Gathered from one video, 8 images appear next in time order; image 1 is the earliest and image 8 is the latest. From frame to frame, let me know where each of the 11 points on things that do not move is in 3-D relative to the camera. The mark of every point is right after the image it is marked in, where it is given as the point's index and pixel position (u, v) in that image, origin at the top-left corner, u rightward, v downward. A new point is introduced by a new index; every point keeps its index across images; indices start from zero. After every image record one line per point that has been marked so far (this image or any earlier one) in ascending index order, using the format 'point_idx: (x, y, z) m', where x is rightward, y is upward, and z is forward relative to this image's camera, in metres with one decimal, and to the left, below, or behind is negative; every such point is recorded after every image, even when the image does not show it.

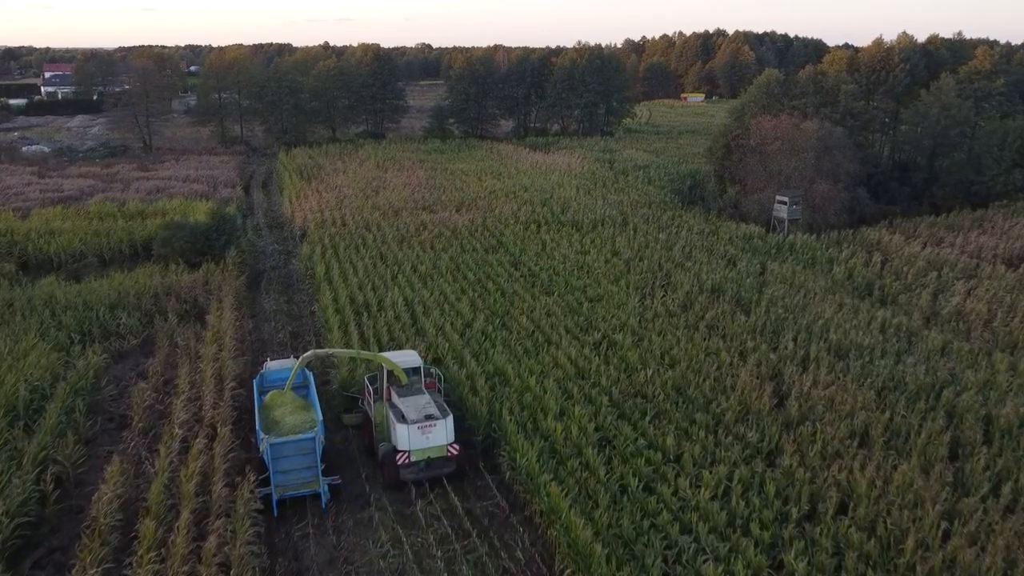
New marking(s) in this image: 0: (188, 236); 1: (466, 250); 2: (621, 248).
0: (-7.0, +1.1, +17.7) m
1: (-1.0, +0.8, +17.4) m
2: (+2.3, +0.8, +17.1) m
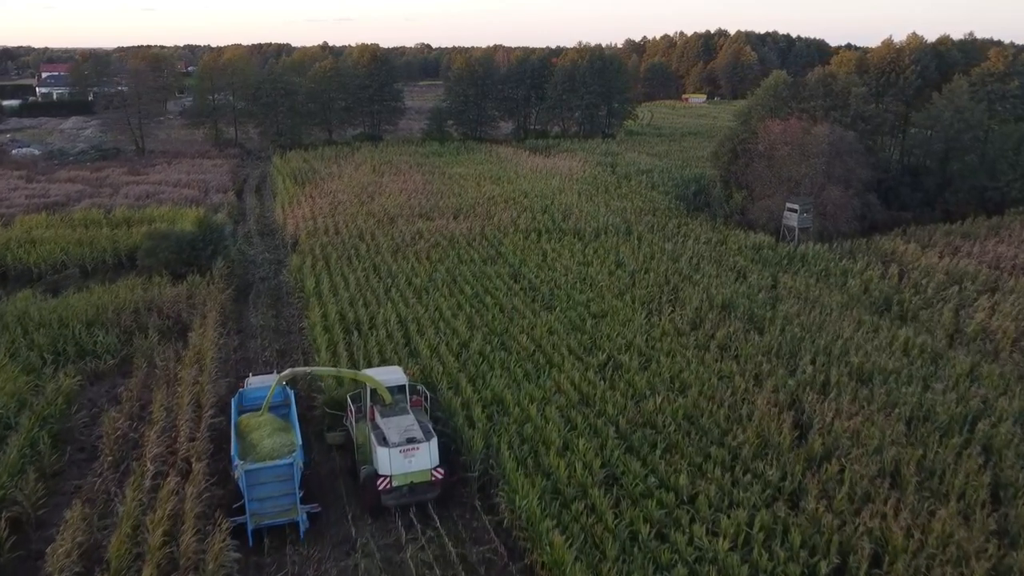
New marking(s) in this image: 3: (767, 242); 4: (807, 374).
0: (-7.0, +0.9, +16.9) m
1: (-1.0, +0.5, +16.6) m
2: (+2.3, +0.6, +16.4) m
3: (+5.5, +1.0, +17.7) m
4: (+3.8, -1.1, +10.5) m
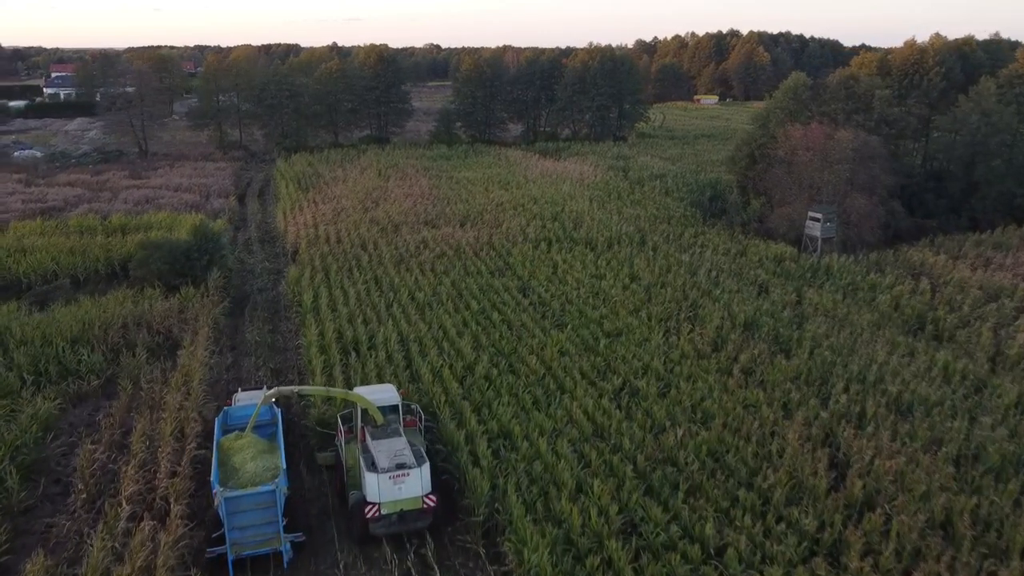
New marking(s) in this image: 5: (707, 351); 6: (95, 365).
0: (-6.8, +0.6, +16.2) m
1: (-0.8, +0.3, +15.9) m
2: (+2.4, +0.3, +15.5) m
3: (+5.7, +0.7, +16.9) m
4: (+3.9, -1.4, +9.7) m
5: (+2.8, -0.9, +11.7) m
6: (-6.2, -1.1, +12.2) m
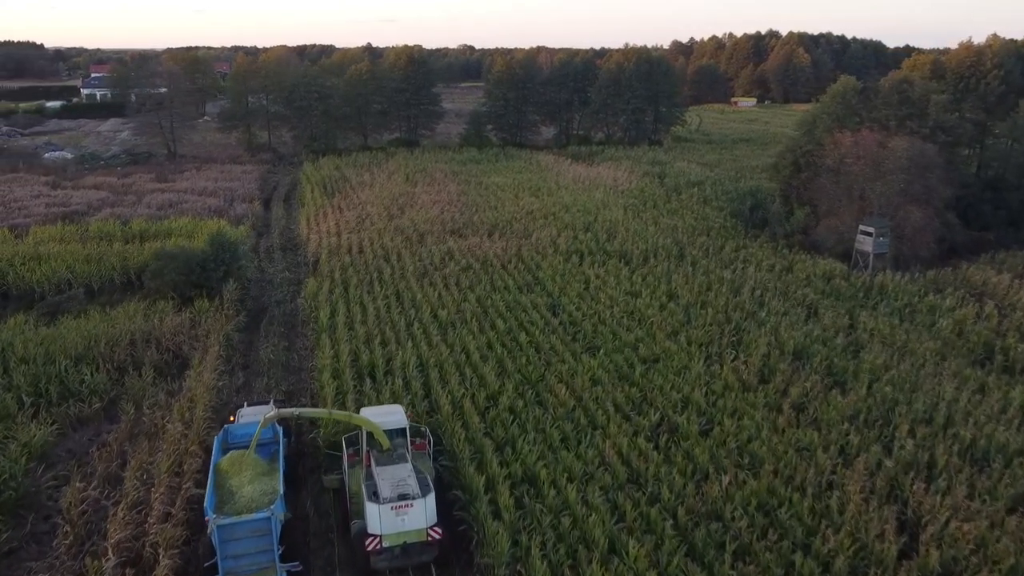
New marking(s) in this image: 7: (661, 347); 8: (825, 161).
0: (-6.3, +0.4, +15.5) m
1: (-0.3, 0.0, +15.0) m
2: (+3.0, 0.0, +14.5) m
3: (+6.3, +0.3, +15.7) m
4: (+4.2, -1.7, +8.6) m
5: (+3.2, -1.3, +10.7) m
6: (-5.8, -1.4, +11.6) m
7: (+2.2, -0.9, +12.0) m
8: (+7.6, +3.1, +19.8) m
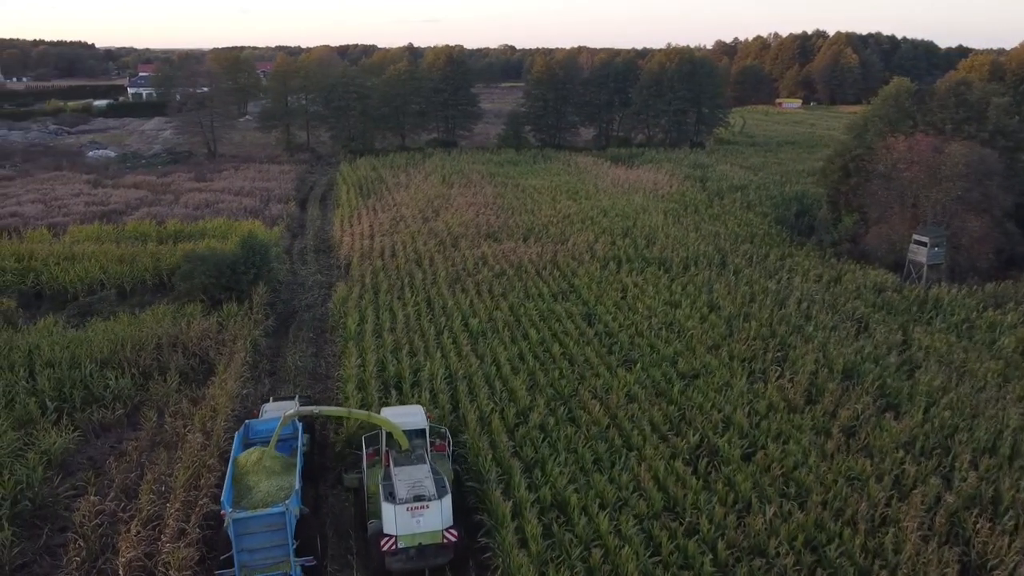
0: (-5.6, +0.4, +15.3) m
1: (+0.3, -0.2, +14.5) m
2: (+3.5, -0.2, +13.9) m
3: (+6.9, +0.1, +15.0) m
4: (+4.4, -1.9, +8.0) m
5: (+3.5, -1.4, +10.1) m
6: (-5.4, -1.4, +11.3) m
7: (+2.6, -1.0, +11.5) m
8: (+8.4, +2.8, +18.9) m
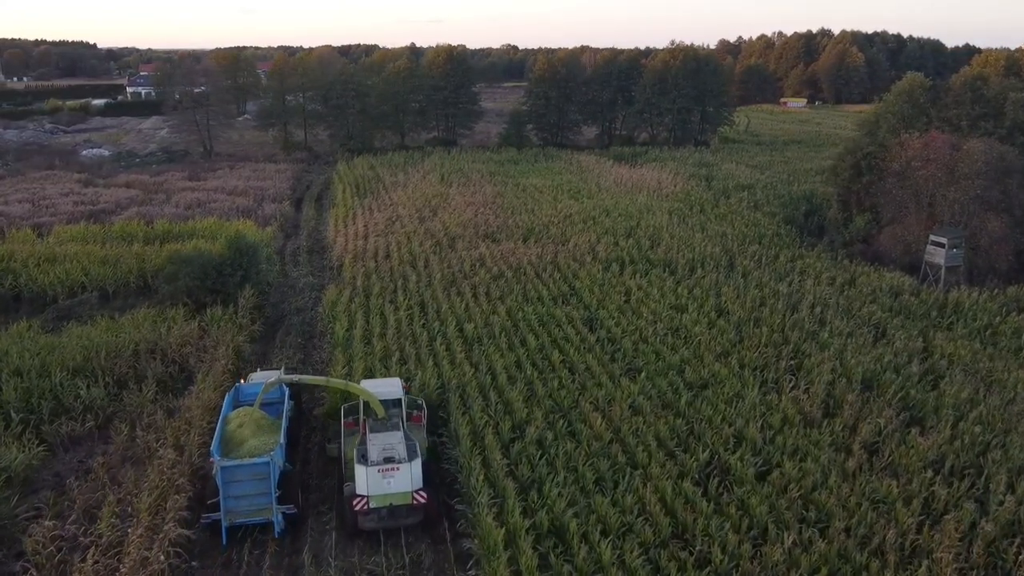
0: (-5.6, +0.3, +14.7) m
1: (+0.3, -0.2, +13.8) m
2: (+3.5, -0.3, +13.2) m
3: (+6.9, +0.1, +14.2) m
4: (+4.4, -2.0, +7.3) m
5: (+3.5, -1.5, +9.4) m
6: (-5.4, -1.5, +10.7) m
7: (+2.6, -1.1, +10.8) m
8: (+8.4, +2.8, +18.2) m
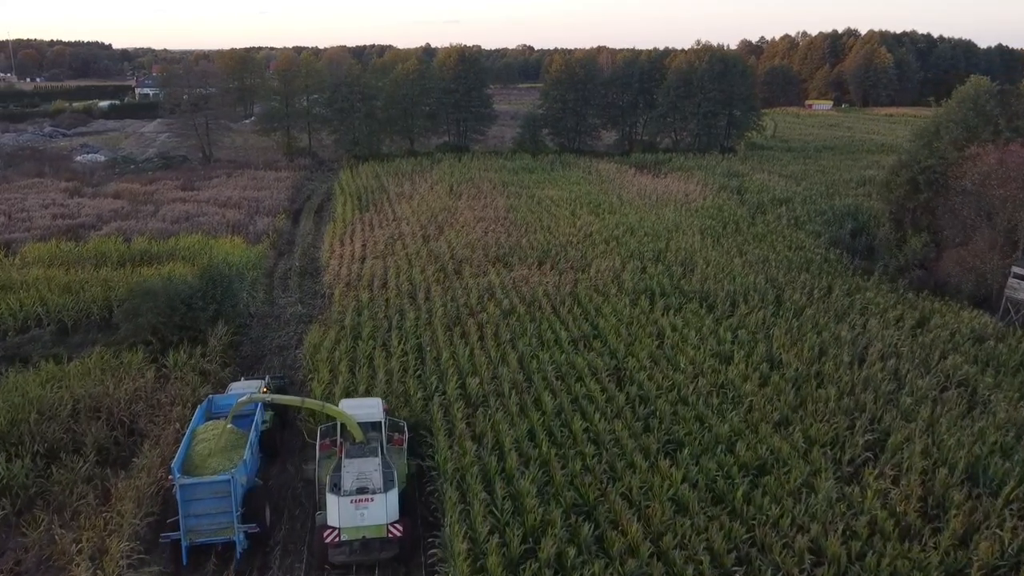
0: (-5.4, -0.3, +12.7) m
1: (+0.5, -0.8, +11.8) m
2: (+3.7, -0.9, +11.1) m
3: (+7.1, -0.6, +12.1) m
4: (+4.5, -2.6, +5.2) m
5: (+3.6, -2.1, +7.3) m
6: (-5.3, -2.1, +8.7) m
7: (+2.7, -1.7, +8.7) m
8: (+8.7, +2.1, +16.0) m
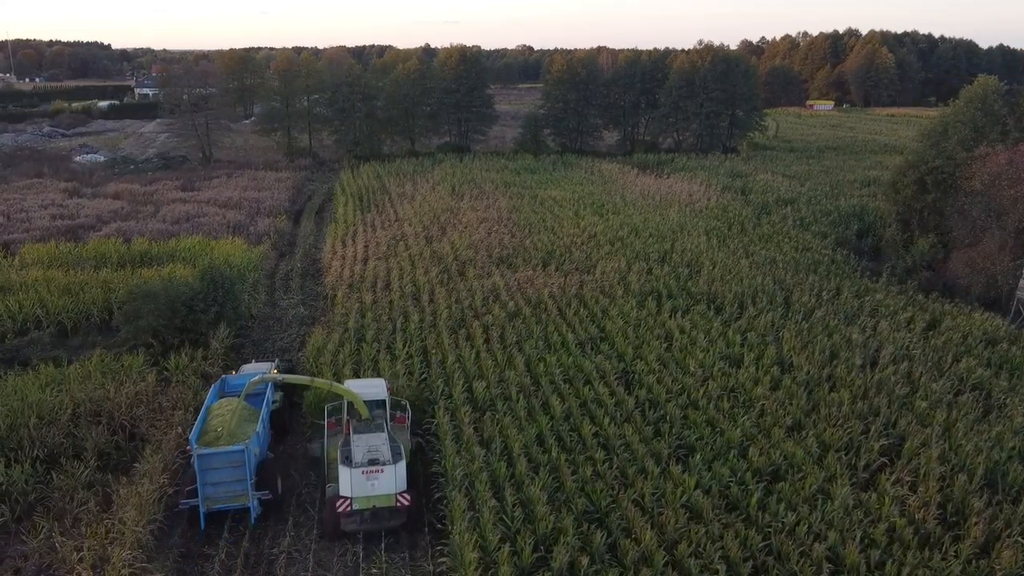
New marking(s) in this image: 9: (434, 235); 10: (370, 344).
0: (-5.3, -0.3, +12.6) m
1: (+0.6, -0.8, +11.6) m
2: (+3.8, -0.9, +11.0) m
3: (+7.1, -0.6, +11.9) m
4: (+4.5, -2.6, +5.0) m
5: (+3.7, -2.1, +7.1) m
6: (-5.2, -2.1, +8.6) m
7: (+2.8, -1.7, +8.5) m
8: (+8.8, +2.1, +15.9) m
9: (-1.8, +1.2, +18.9) m
10: (-2.0, -0.8, +11.7) m
